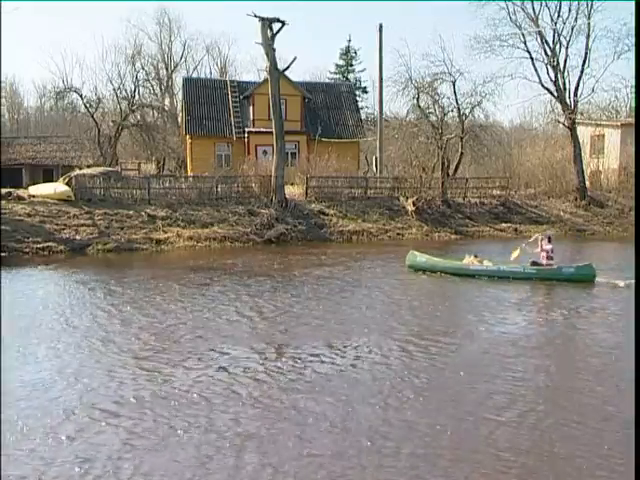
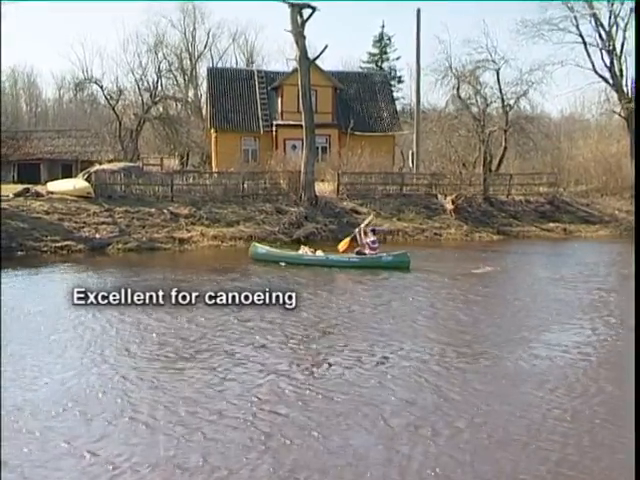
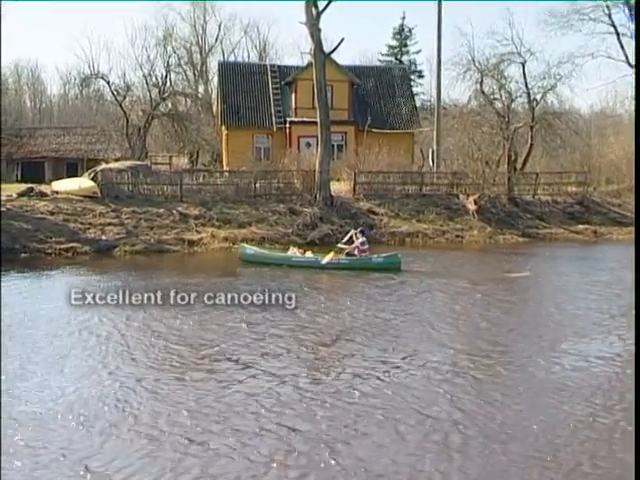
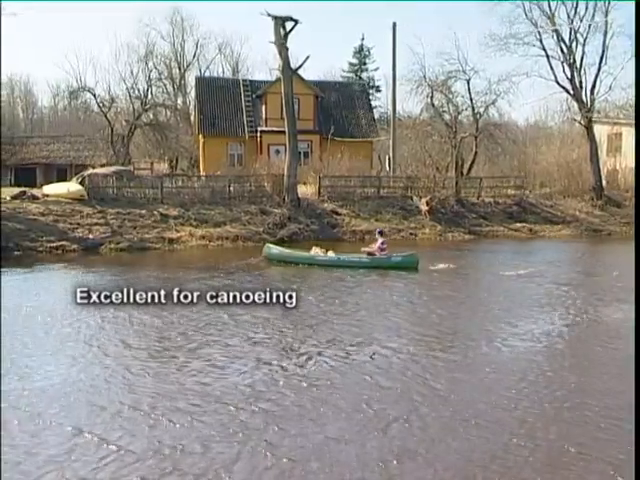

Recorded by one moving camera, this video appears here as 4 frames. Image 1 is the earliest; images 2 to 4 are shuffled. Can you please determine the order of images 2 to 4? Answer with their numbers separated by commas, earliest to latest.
4, 2, 3
